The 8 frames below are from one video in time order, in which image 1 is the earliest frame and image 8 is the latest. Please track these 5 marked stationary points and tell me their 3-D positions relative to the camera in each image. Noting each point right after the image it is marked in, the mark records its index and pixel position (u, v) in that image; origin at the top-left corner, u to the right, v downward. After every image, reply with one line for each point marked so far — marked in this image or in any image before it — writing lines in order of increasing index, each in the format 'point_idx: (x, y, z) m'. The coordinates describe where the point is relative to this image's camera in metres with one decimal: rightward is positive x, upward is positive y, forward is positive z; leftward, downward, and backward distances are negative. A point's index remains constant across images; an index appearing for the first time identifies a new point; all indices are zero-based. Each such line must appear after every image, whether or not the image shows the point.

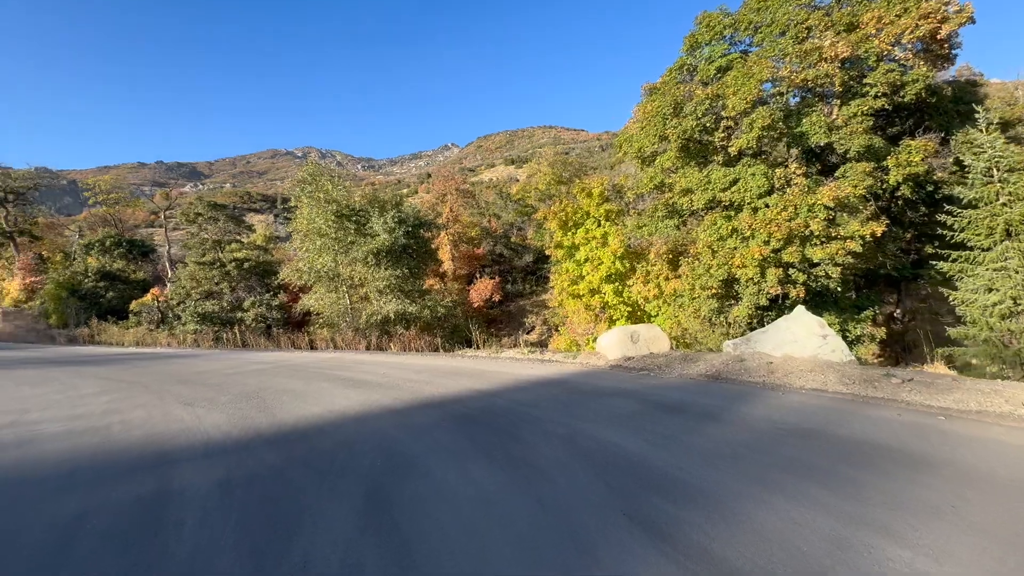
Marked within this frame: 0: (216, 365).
0: (-5.1, -1.3, +8.0) m
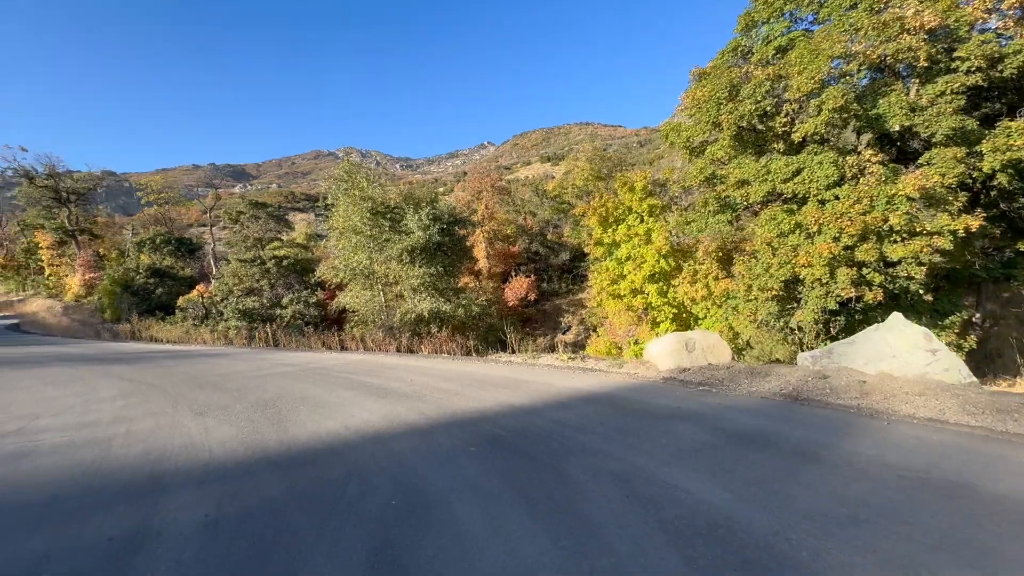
0: (-4.5, -1.3, +7.8) m
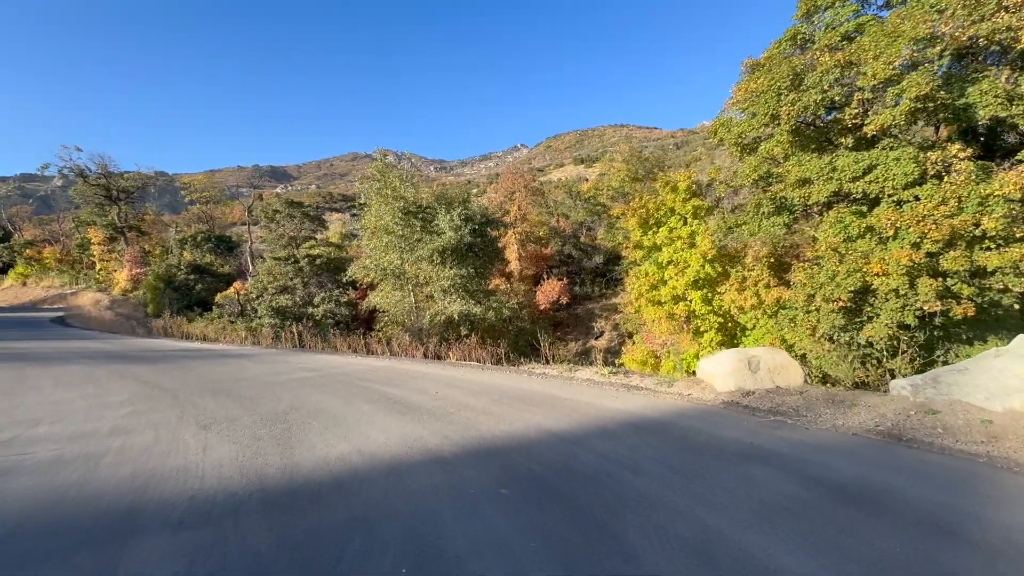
0: (-3.9, -1.3, +7.4) m
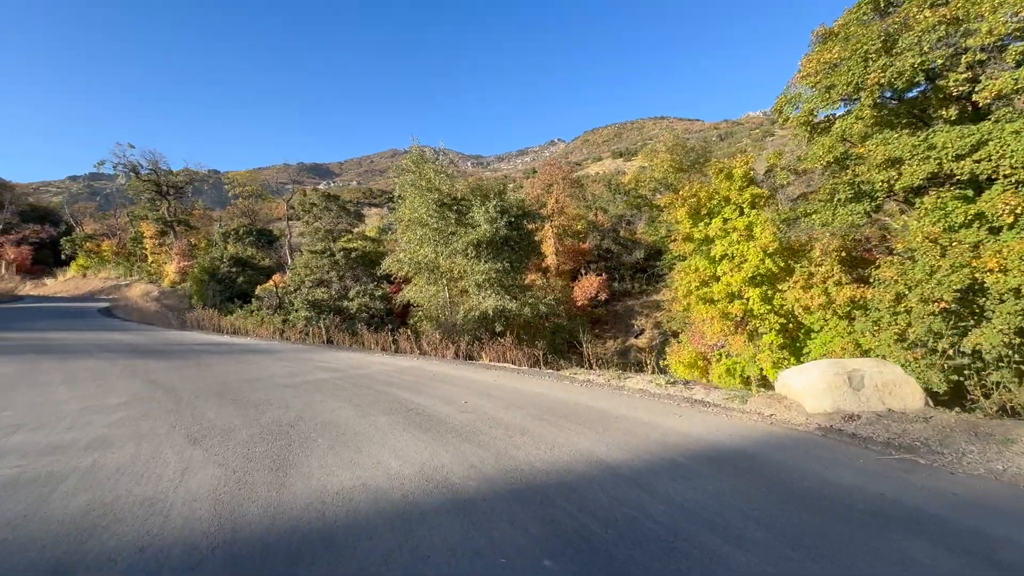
0: (-3.4, -1.2, +6.9) m
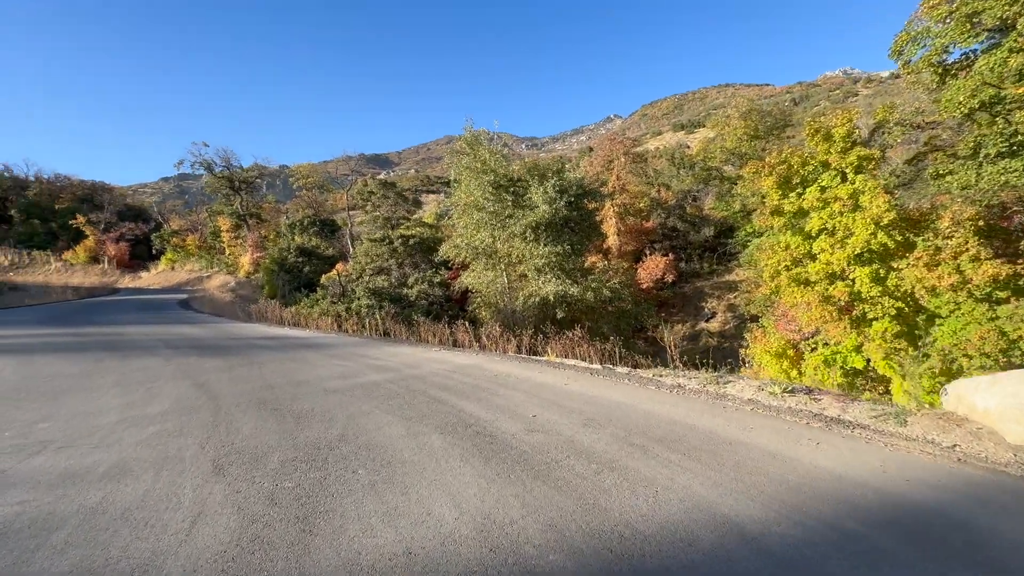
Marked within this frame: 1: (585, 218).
0: (-2.4, -1.1, +6.4) m
1: (+2.4, +2.3, +15.4) m
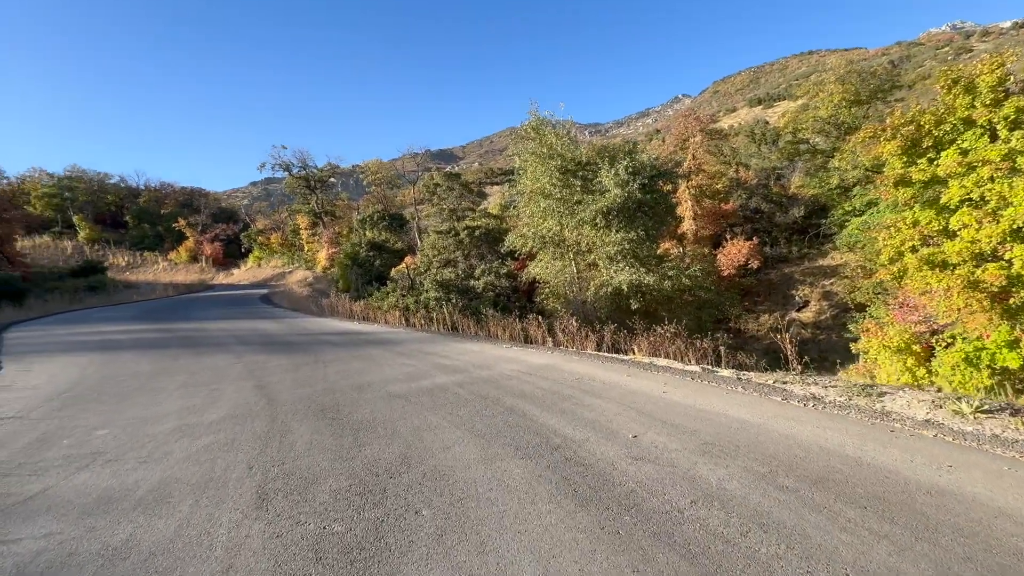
0: (-1.4, -1.0, +5.9) m
1: (+4.6, +2.7, +14.0) m
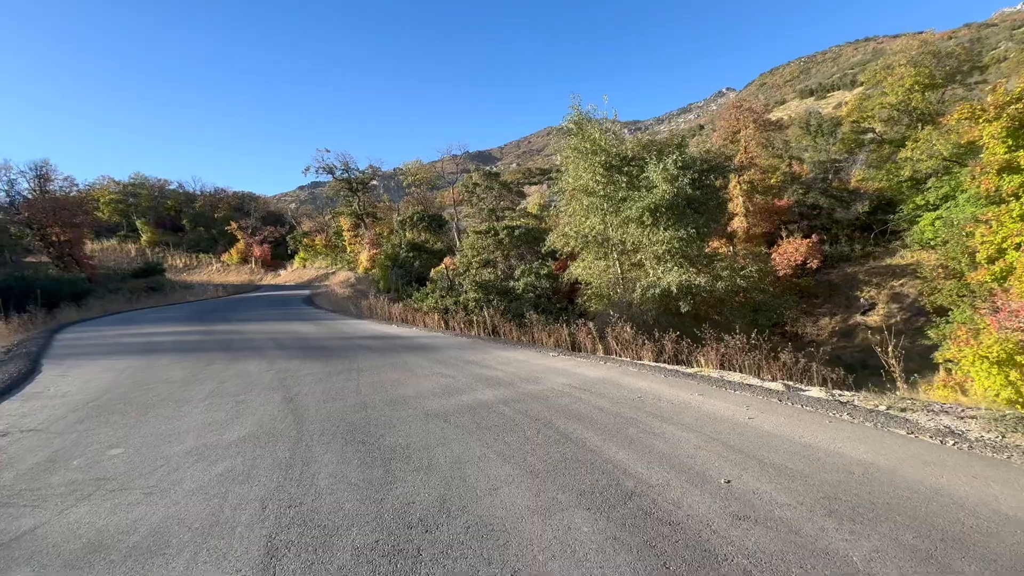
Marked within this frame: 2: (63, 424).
0: (-0.8, -1.0, +5.4) m
1: (+5.8, +2.6, +13.0) m
2: (-3.9, -1.2, +4.1) m
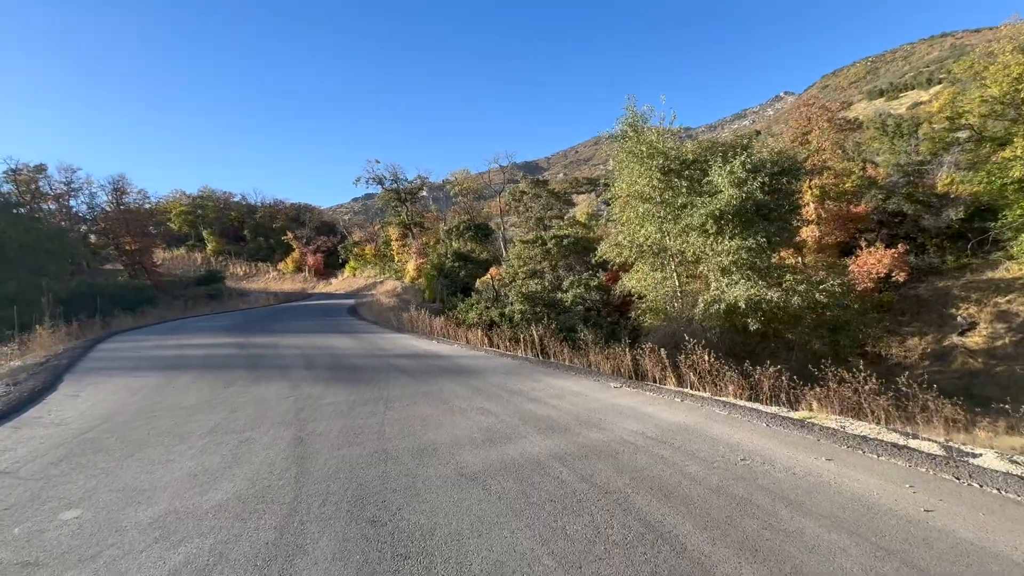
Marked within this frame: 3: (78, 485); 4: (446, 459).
0: (-0.3, -1.2, +4.4) m
1: (+7.1, +2.2, +11.5) m
2: (-3.5, -1.3, +3.5) m
3: (-2.9, -1.3, +3.1) m
4: (-0.5, -1.2, +3.4) m
